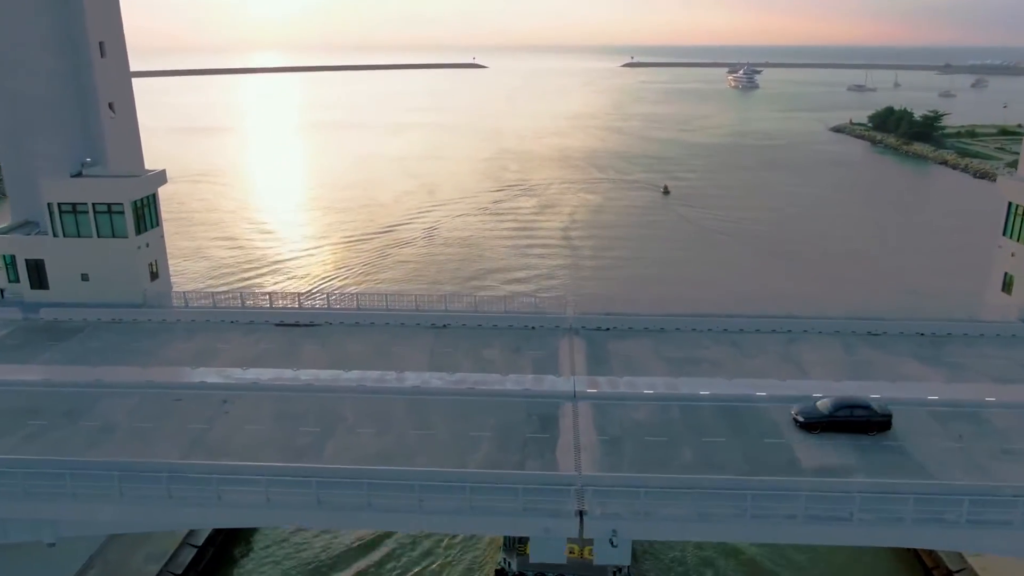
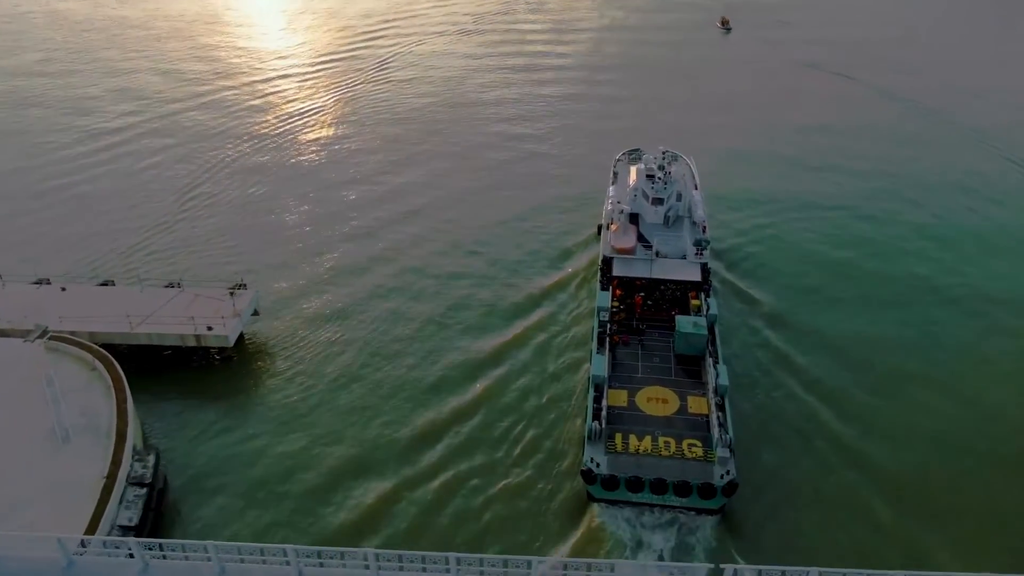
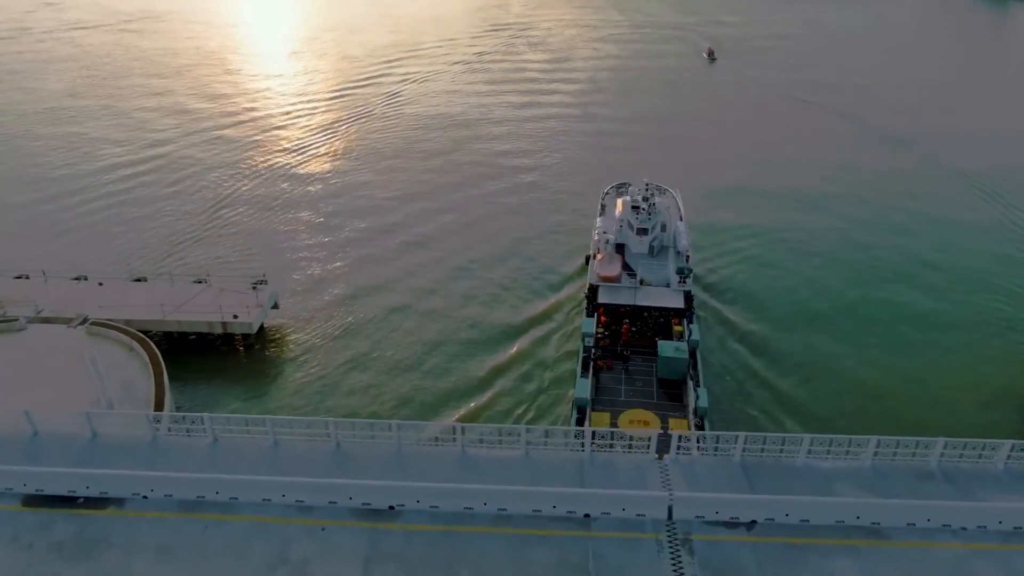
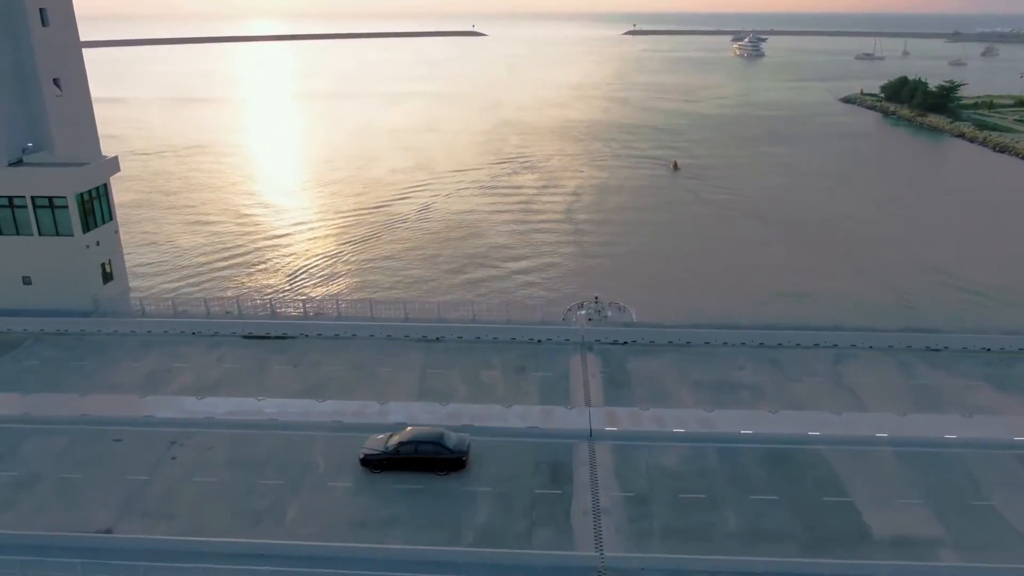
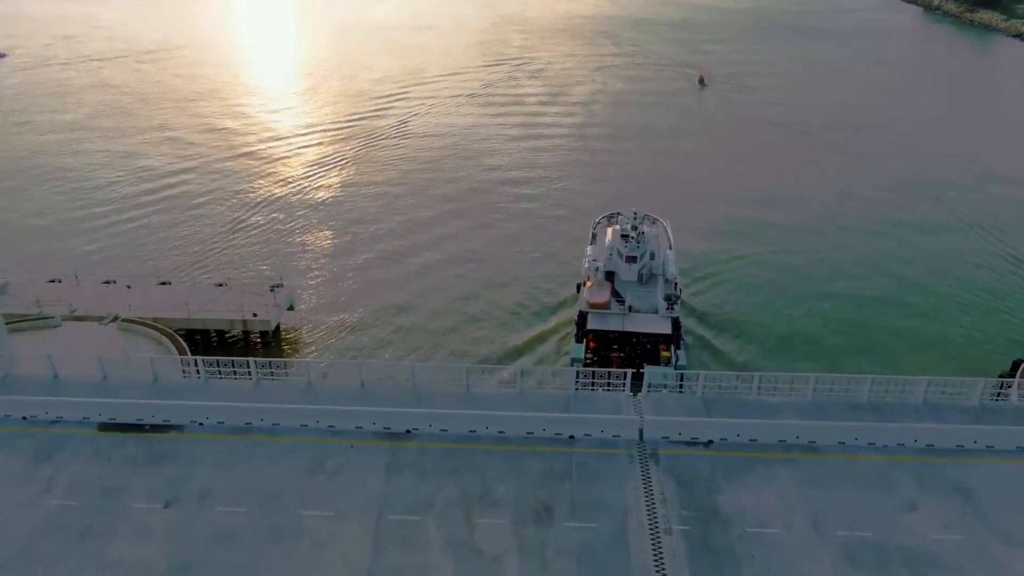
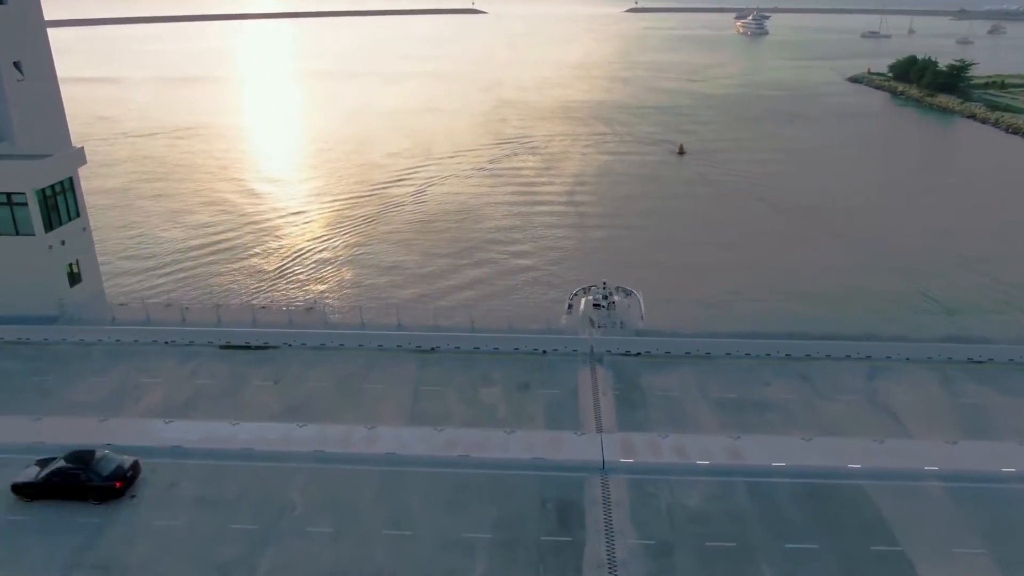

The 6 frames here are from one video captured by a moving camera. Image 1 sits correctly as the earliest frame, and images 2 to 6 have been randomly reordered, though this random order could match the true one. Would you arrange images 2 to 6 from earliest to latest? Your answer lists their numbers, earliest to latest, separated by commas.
4, 6, 5, 3, 2
